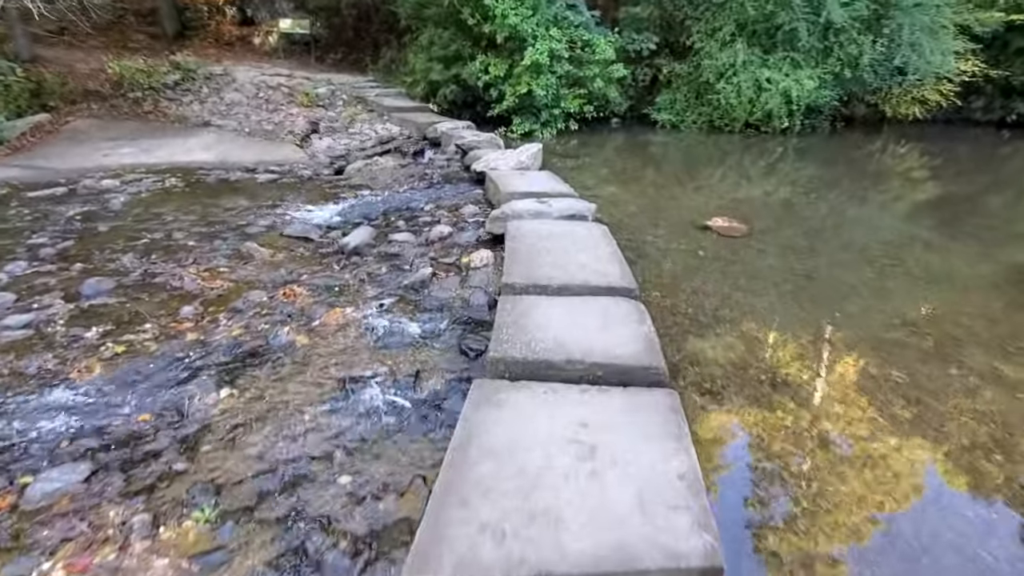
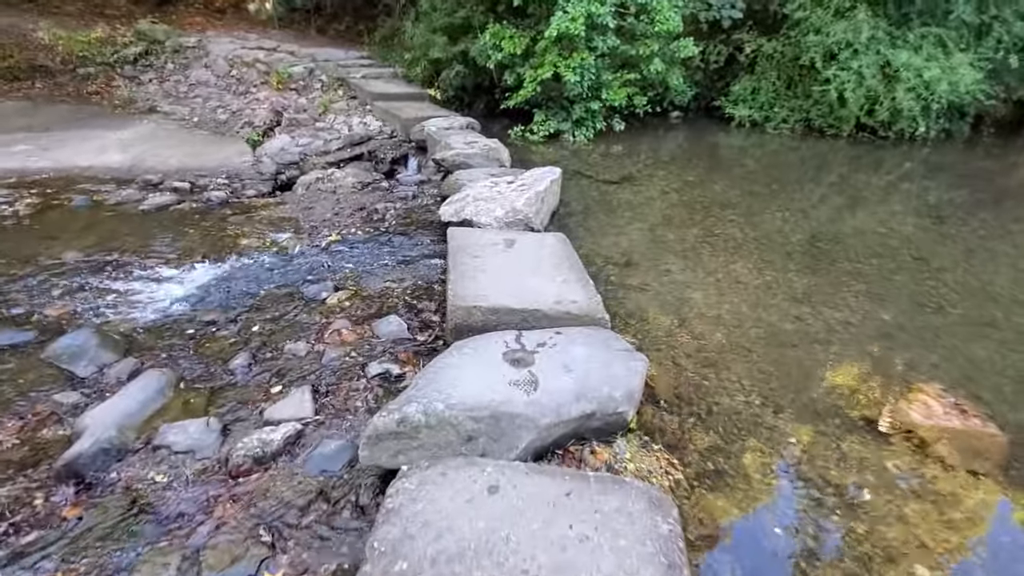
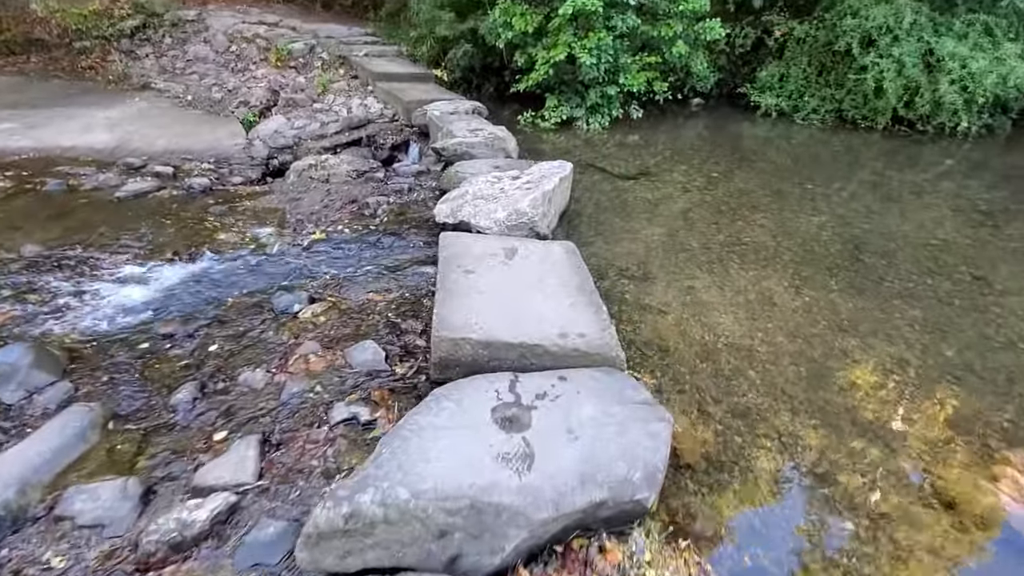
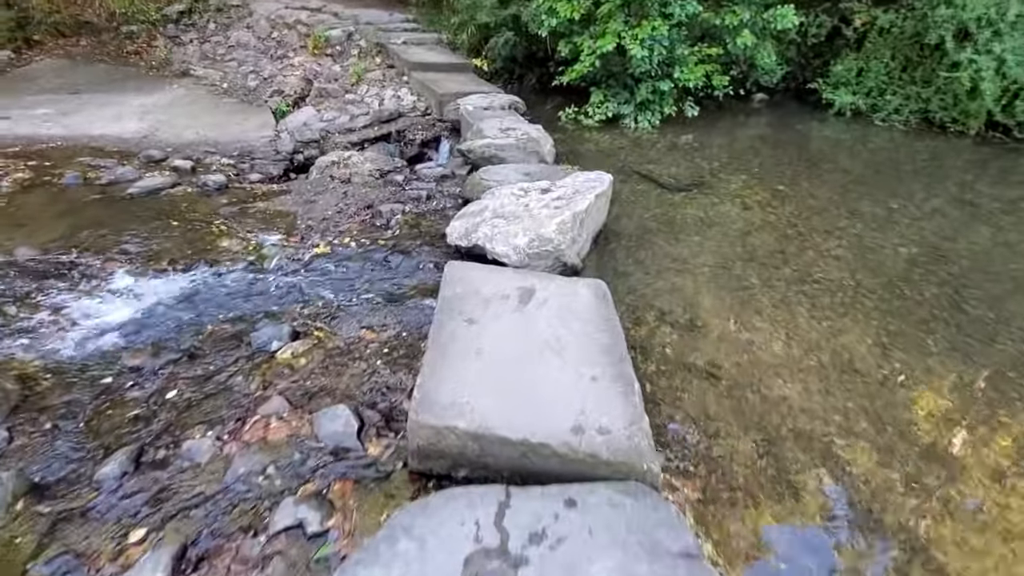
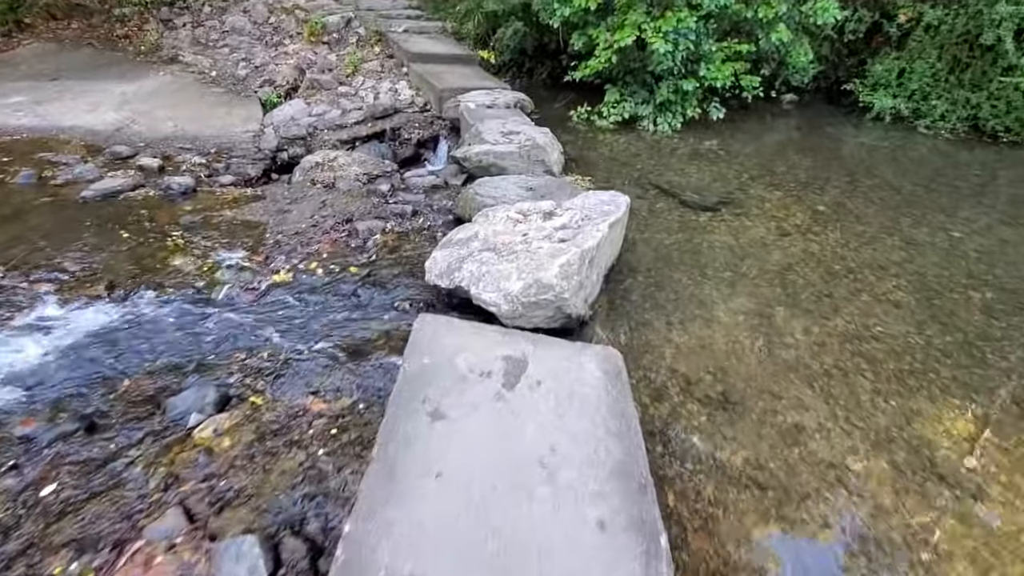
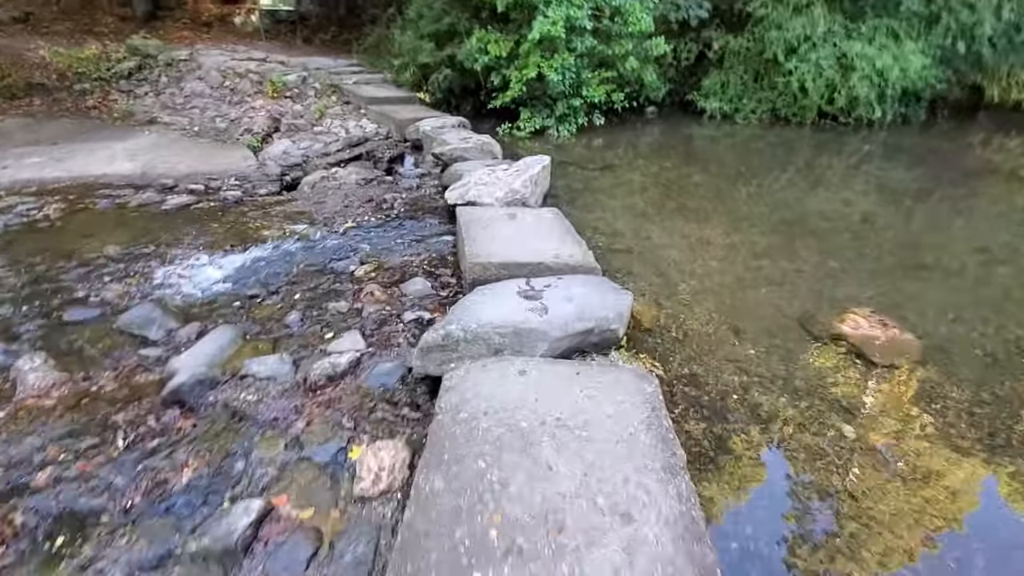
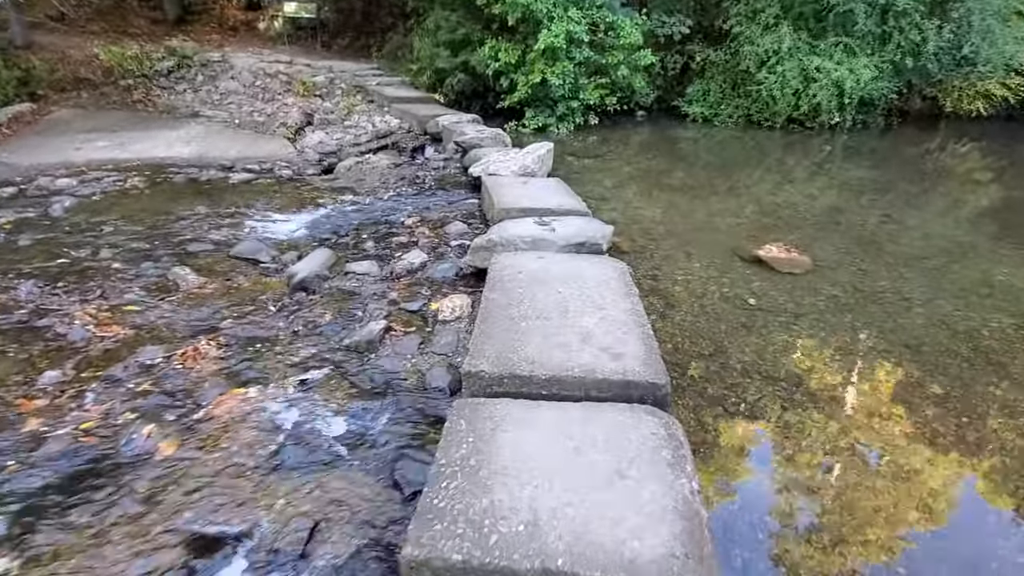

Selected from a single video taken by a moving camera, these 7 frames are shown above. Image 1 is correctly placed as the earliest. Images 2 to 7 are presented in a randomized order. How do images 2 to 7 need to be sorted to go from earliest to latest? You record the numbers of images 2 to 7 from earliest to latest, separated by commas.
7, 6, 2, 3, 4, 5
